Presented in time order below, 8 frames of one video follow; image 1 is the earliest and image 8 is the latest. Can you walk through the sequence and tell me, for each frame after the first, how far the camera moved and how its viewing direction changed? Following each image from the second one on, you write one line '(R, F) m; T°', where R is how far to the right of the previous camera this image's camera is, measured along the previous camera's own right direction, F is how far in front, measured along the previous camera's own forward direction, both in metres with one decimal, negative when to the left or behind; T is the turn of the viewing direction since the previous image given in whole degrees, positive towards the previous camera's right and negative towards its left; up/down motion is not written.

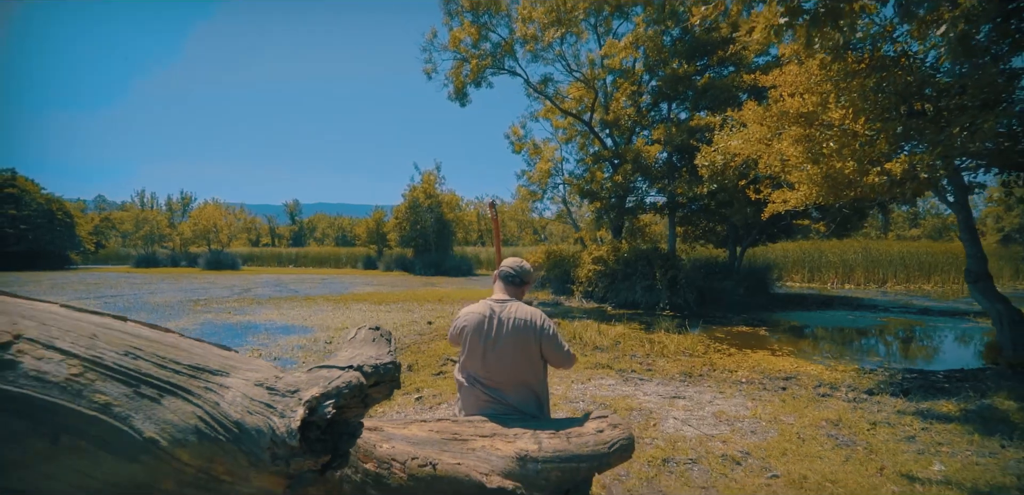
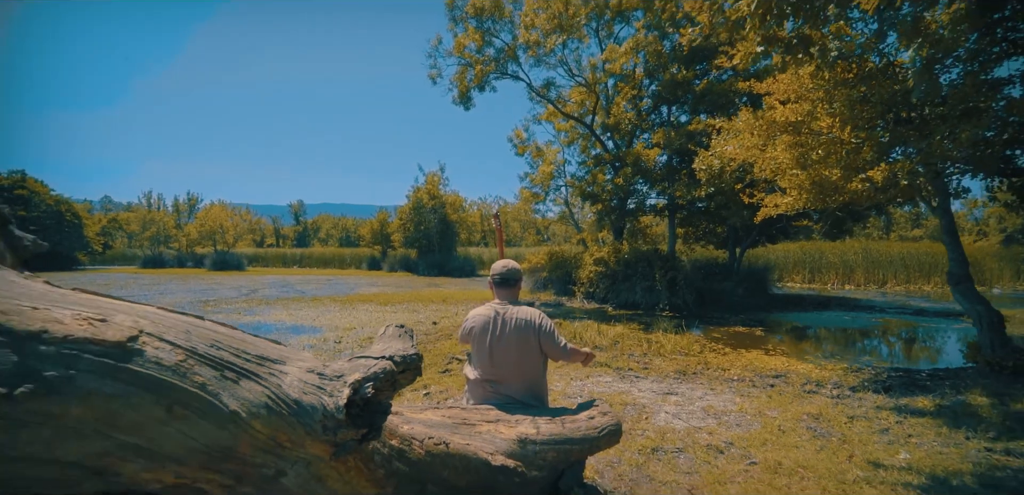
(0.0, -0.4) m; 0°
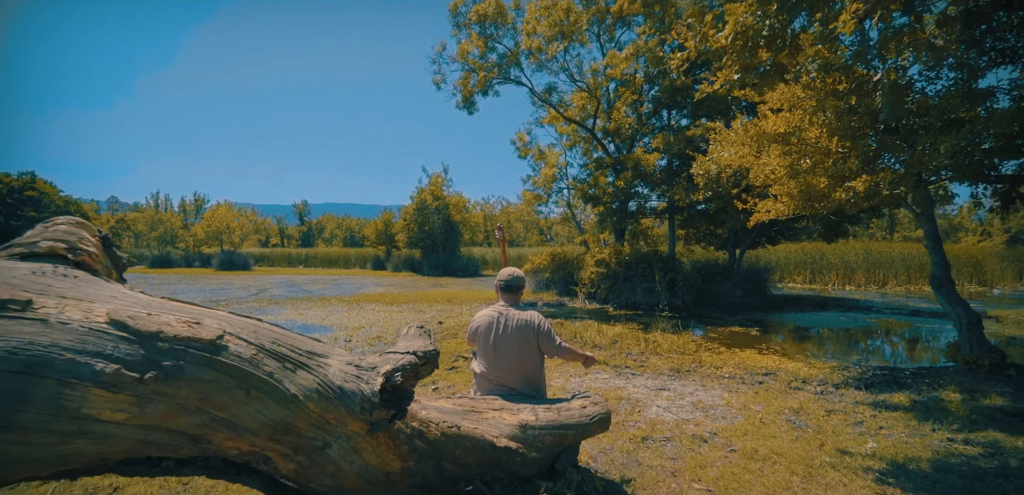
(0.0, -0.5) m; 0°
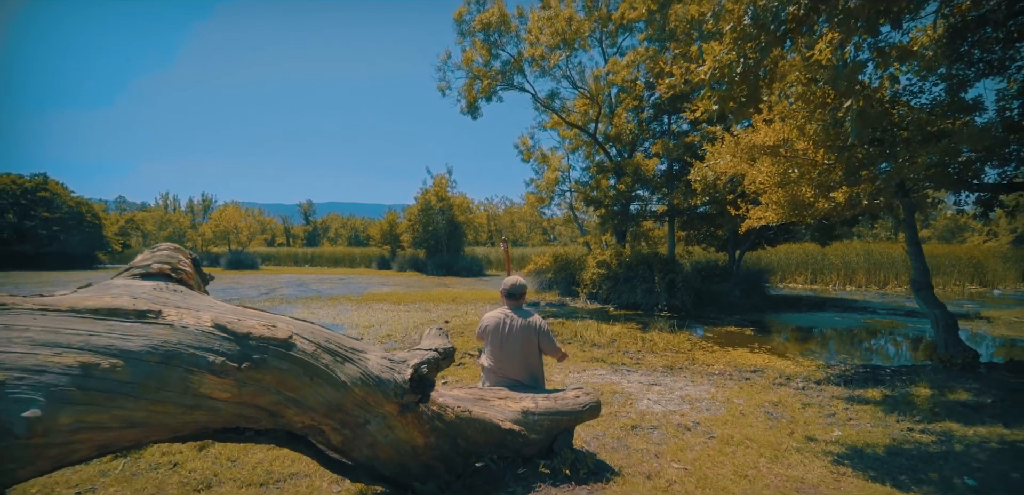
(0.0, -0.6) m; 0°
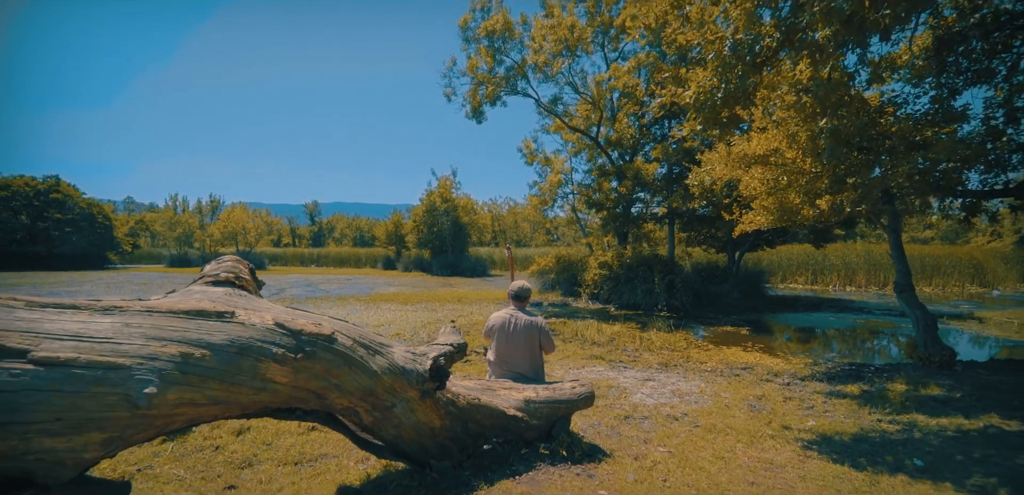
(0.0, -0.6) m; 0°
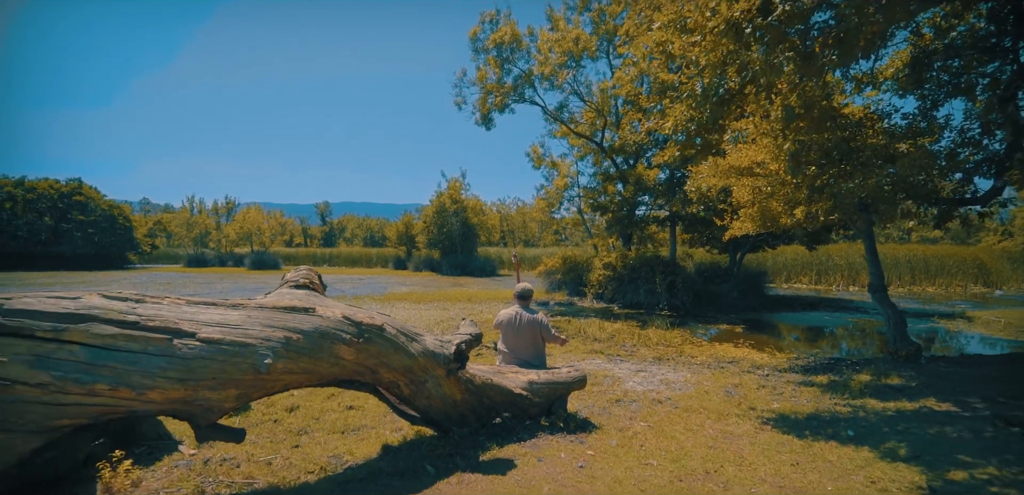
(0.0, -1.1) m; -1°
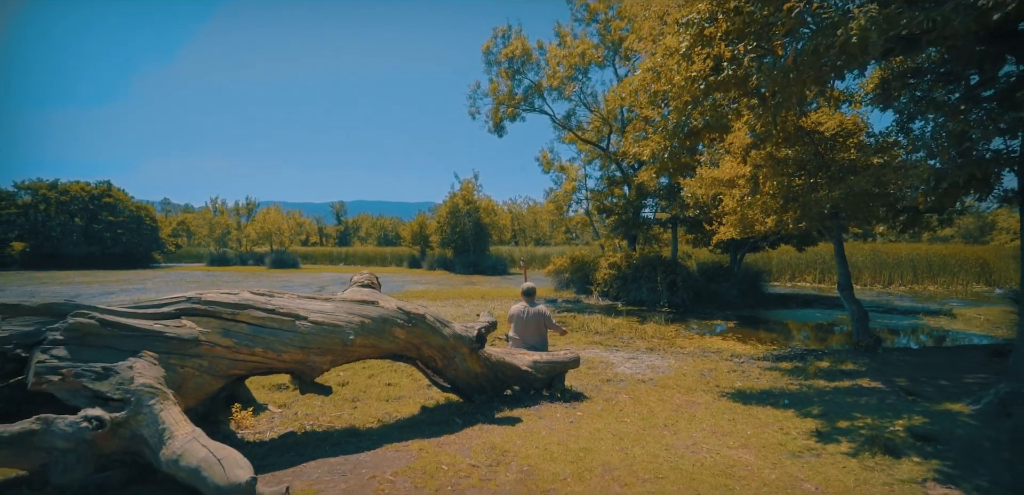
(0.0, -1.6) m; -1°
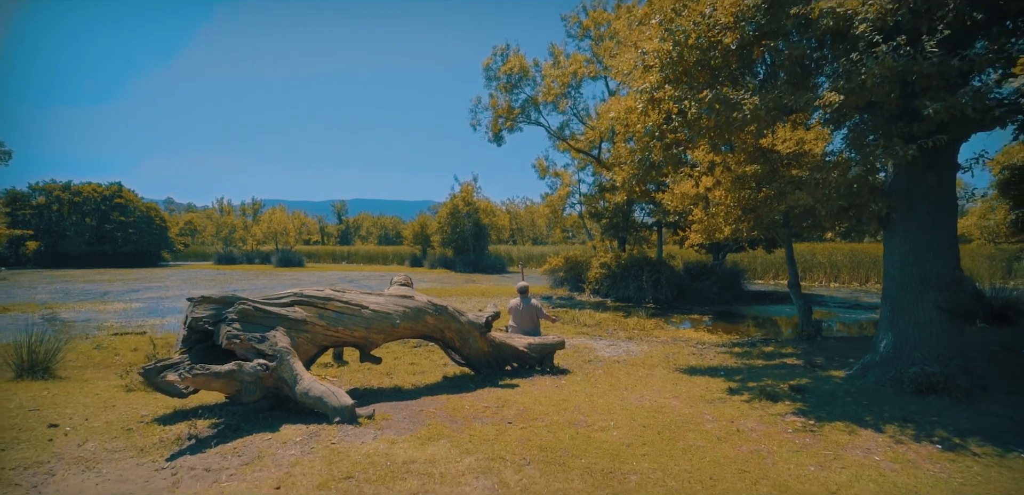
(0.0, -2.1) m; 0°
